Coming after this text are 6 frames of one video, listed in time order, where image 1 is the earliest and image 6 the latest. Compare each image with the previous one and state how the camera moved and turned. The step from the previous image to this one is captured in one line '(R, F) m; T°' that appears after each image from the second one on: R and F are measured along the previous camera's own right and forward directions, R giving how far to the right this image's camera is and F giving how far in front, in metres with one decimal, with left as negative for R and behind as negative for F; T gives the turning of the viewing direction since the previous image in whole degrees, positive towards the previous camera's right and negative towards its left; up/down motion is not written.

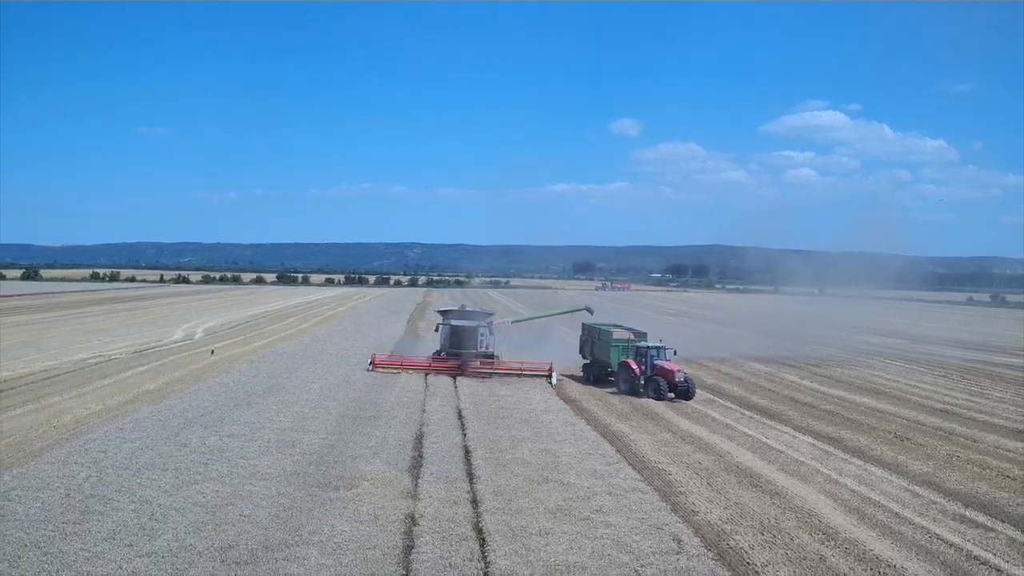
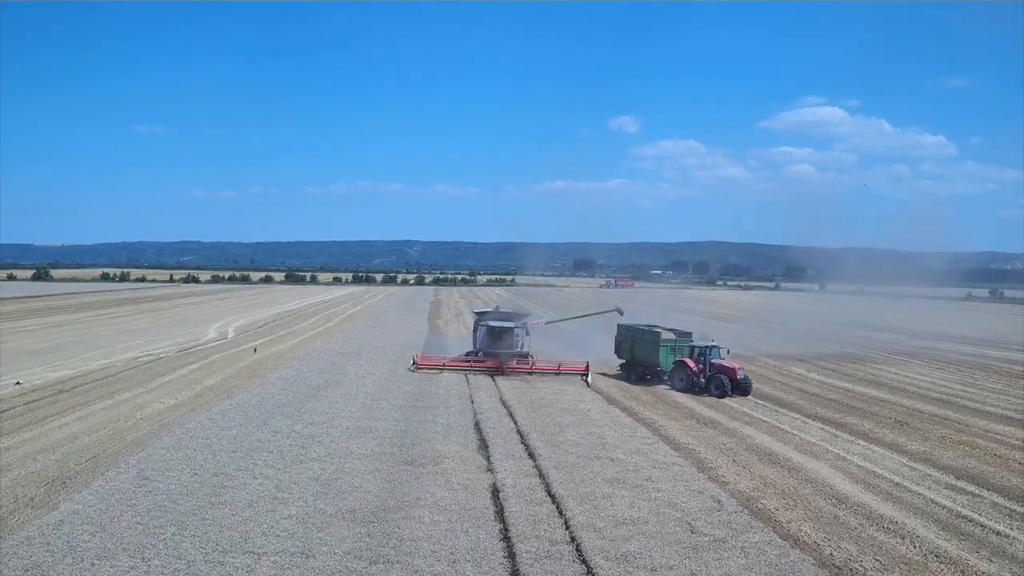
(-0.8, -1.9) m; 0°
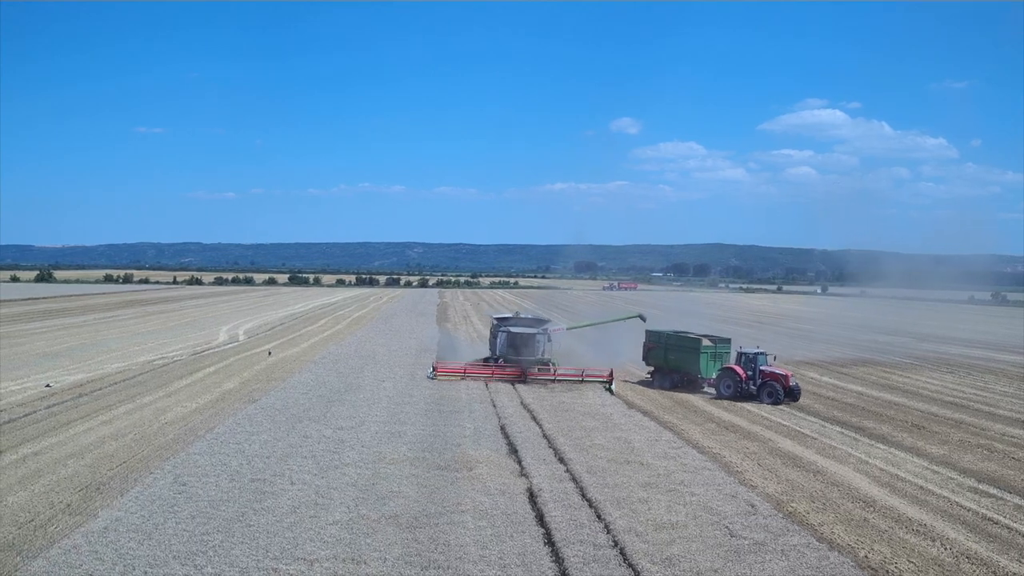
(-0.5, -0.2) m; 0°
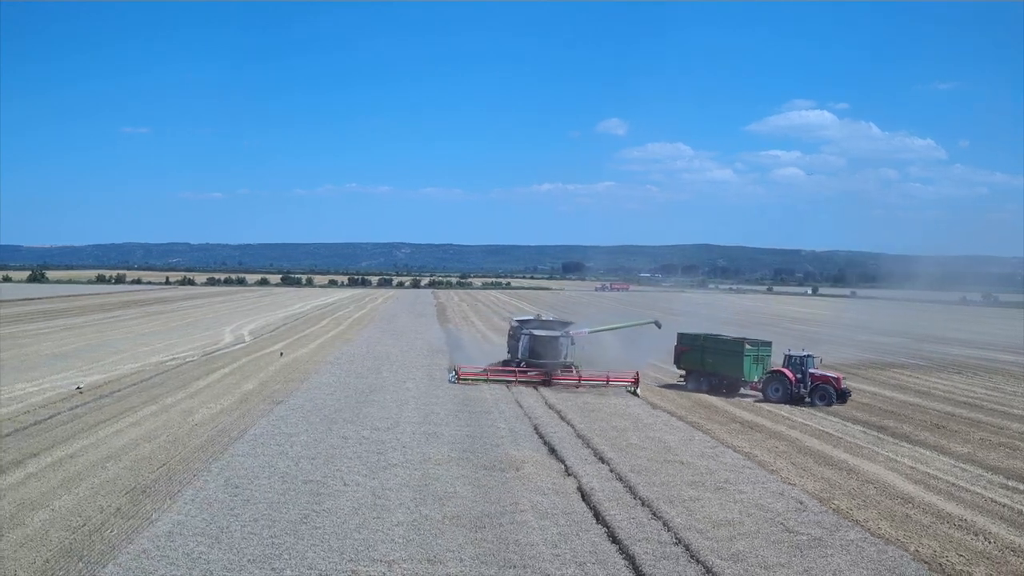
(-0.9, -0.3) m; +1°
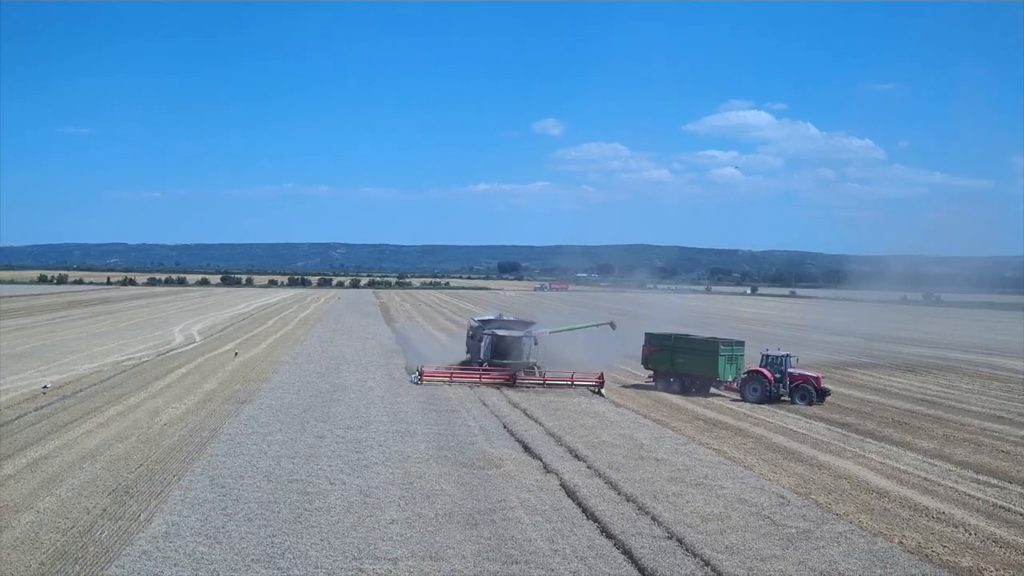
(-0.6, 0.0) m; +4°
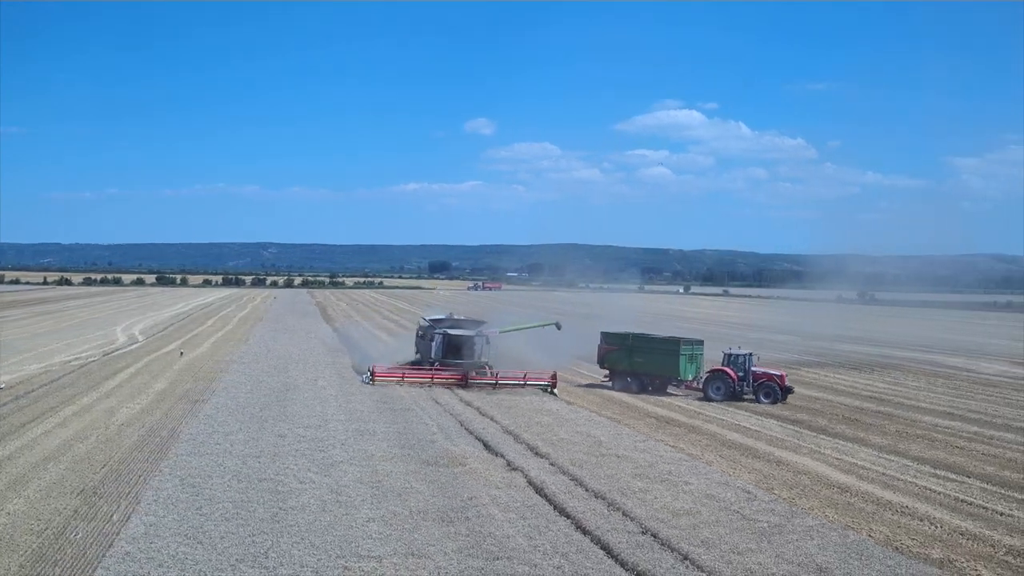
(-0.5, 0.0) m; +4°
